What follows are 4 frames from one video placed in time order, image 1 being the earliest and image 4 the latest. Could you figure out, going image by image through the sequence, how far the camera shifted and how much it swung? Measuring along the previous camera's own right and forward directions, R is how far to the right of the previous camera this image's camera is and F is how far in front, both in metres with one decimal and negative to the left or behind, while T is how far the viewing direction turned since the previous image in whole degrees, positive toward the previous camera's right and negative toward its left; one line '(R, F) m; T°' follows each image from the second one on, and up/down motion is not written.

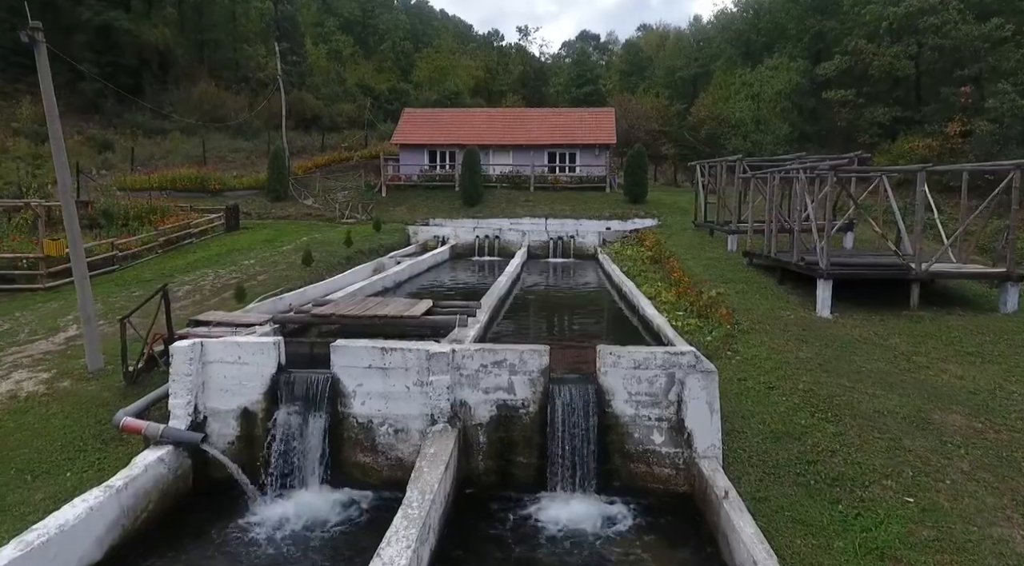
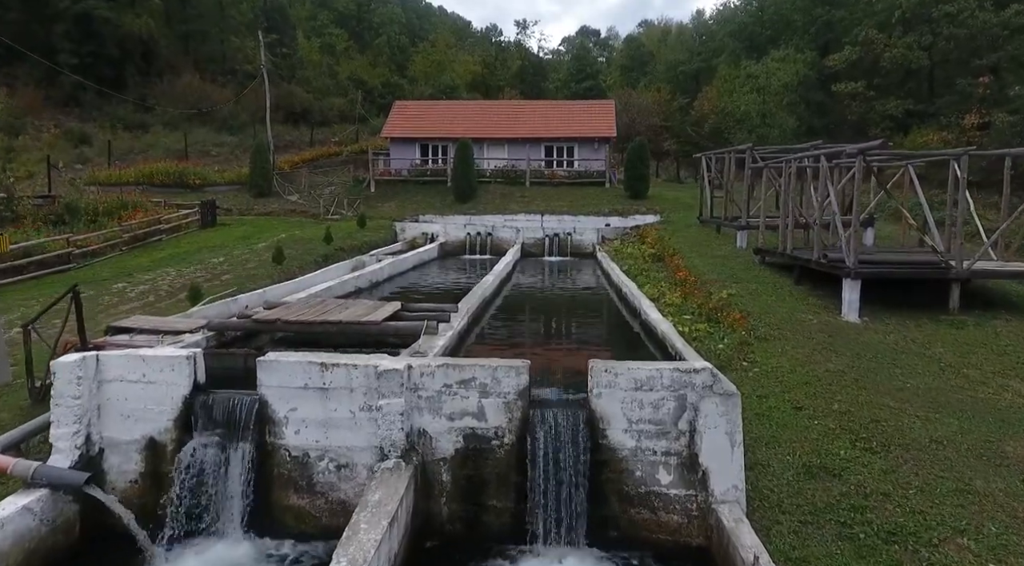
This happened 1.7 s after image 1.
(+0.2, +1.4) m; 0°
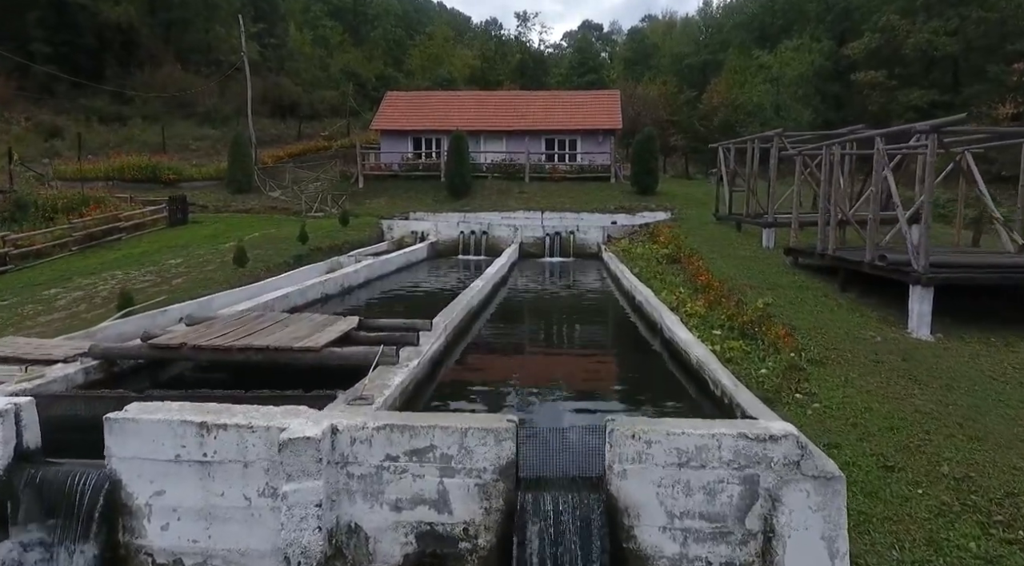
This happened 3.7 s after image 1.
(+0.1, +2.0) m; 0°
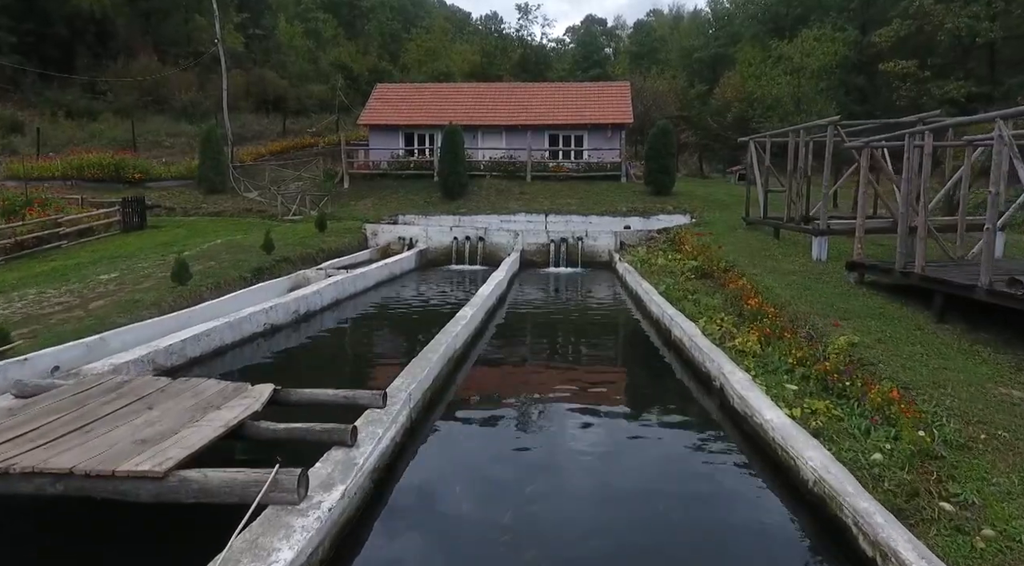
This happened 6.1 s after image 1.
(0.0, +2.5) m; 0°
